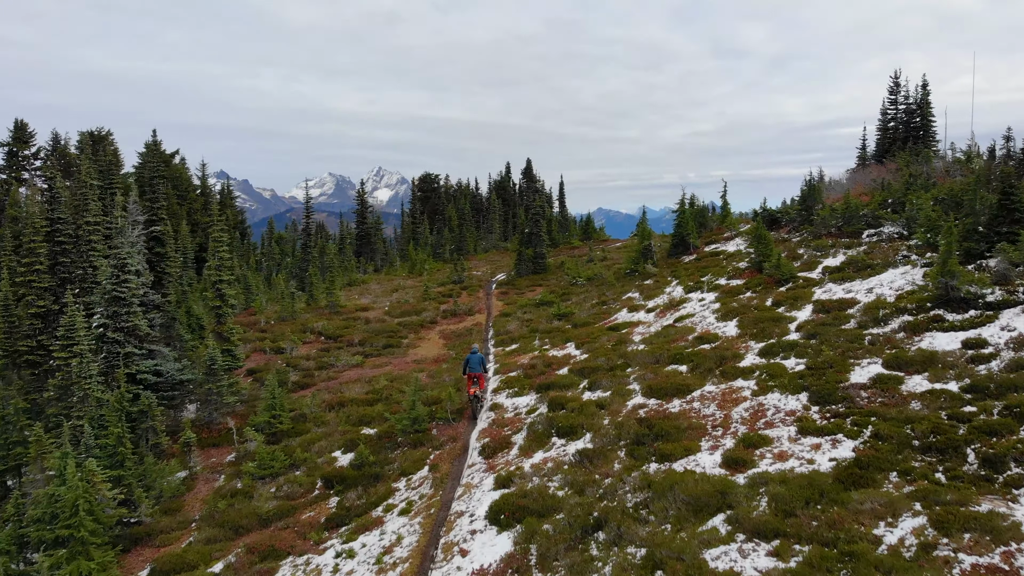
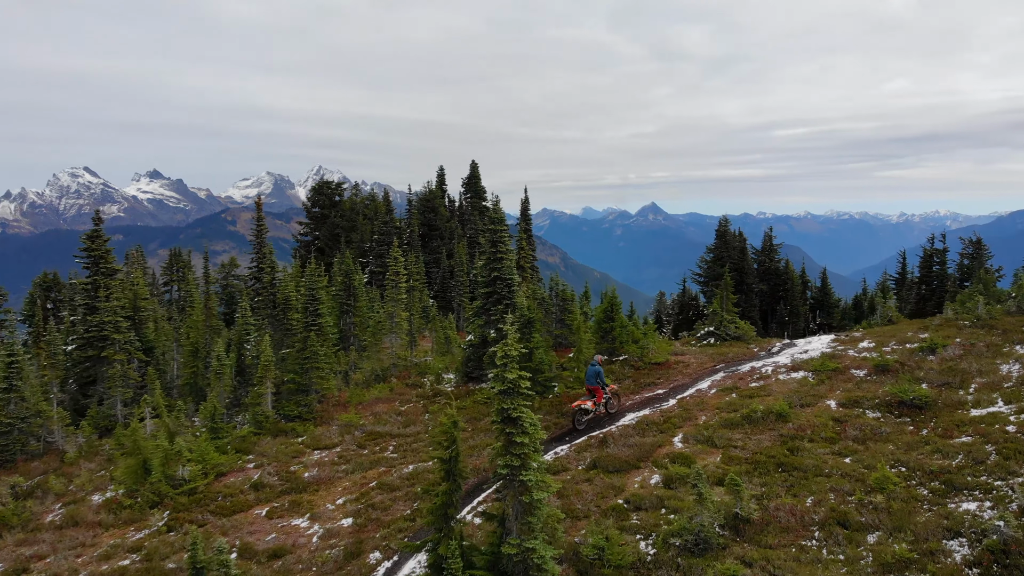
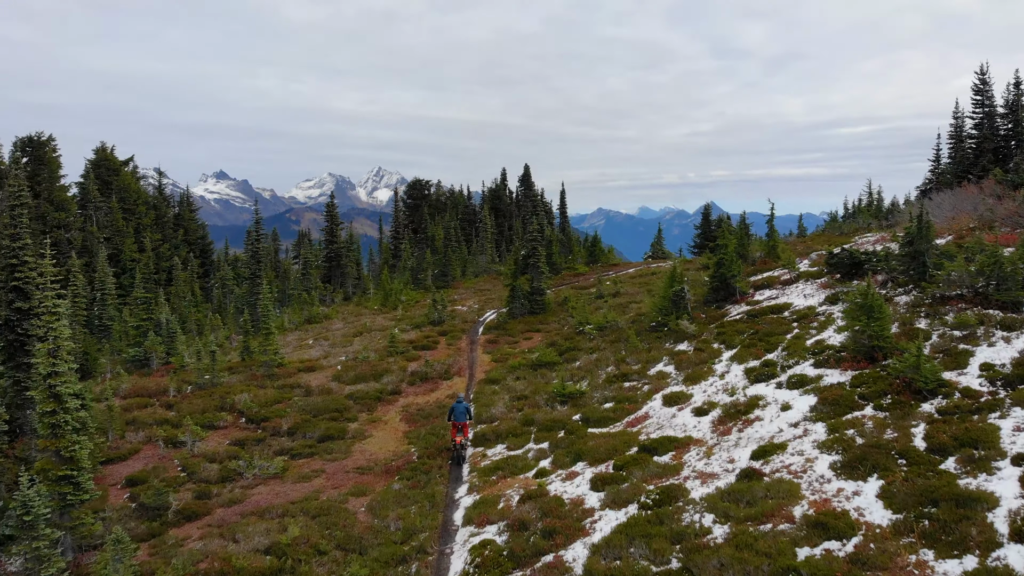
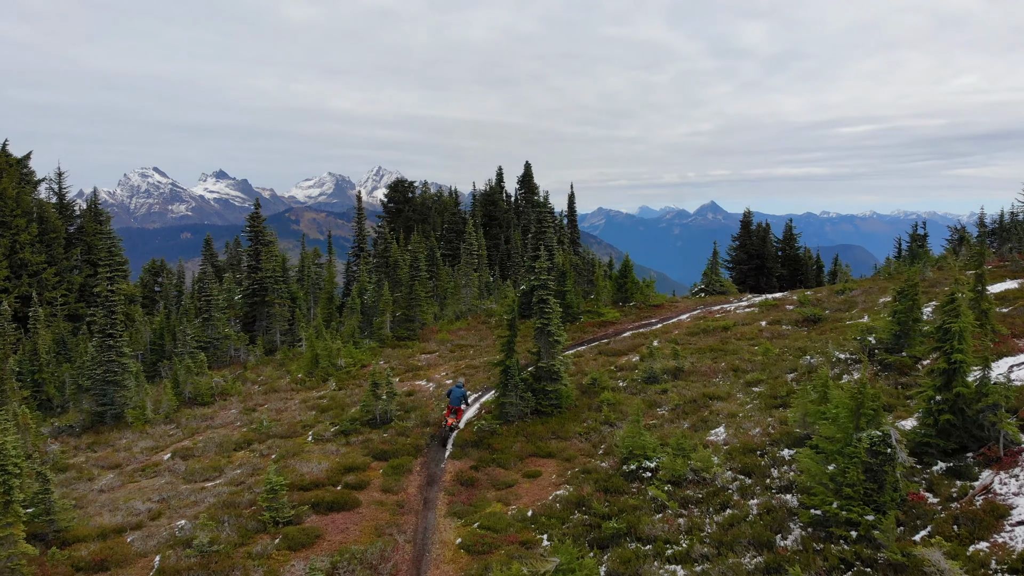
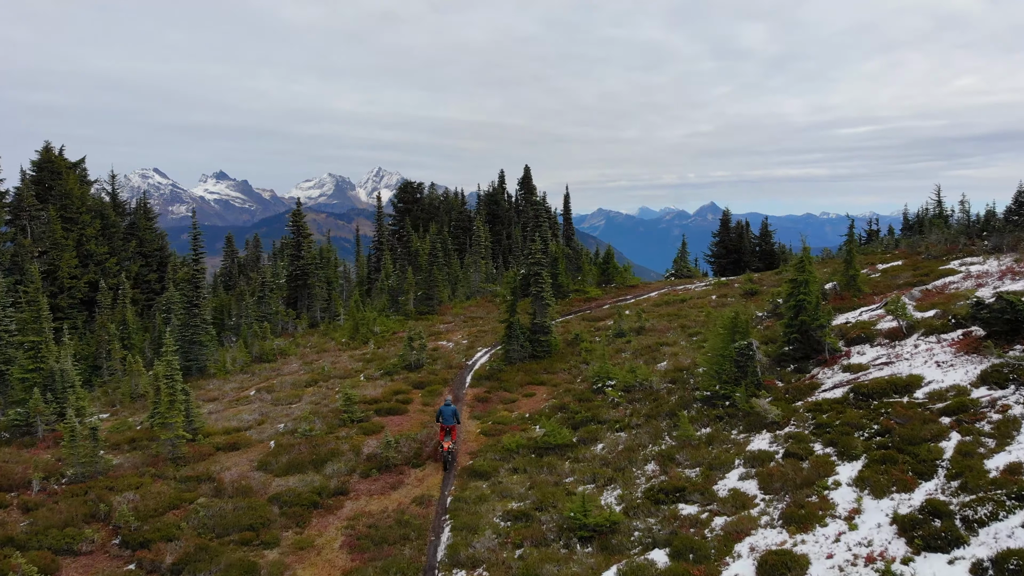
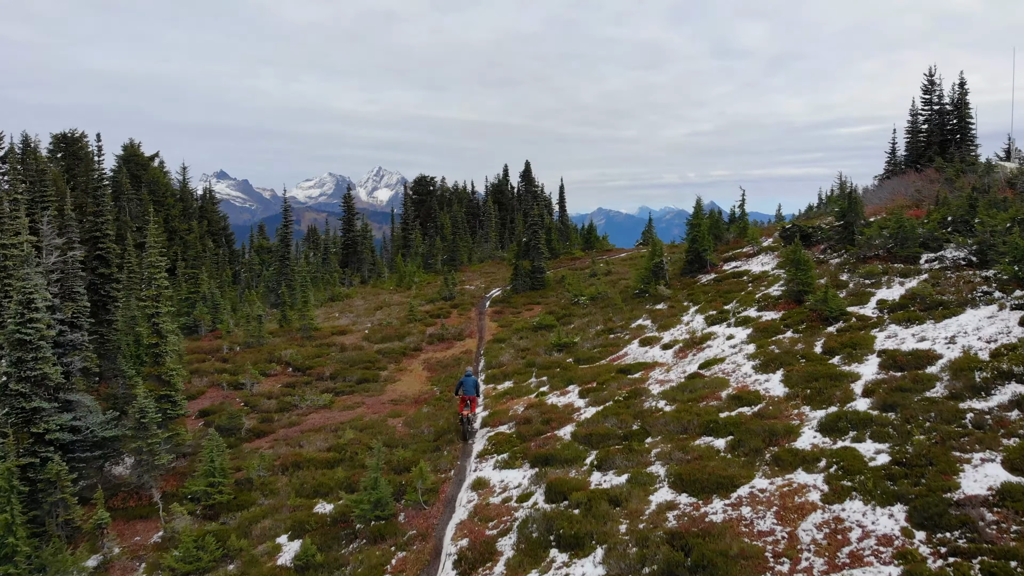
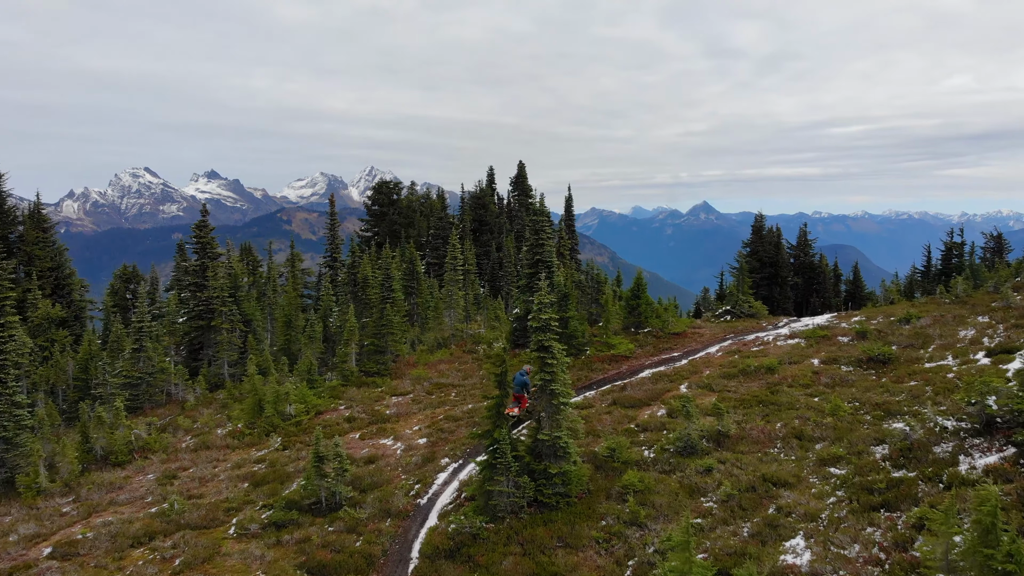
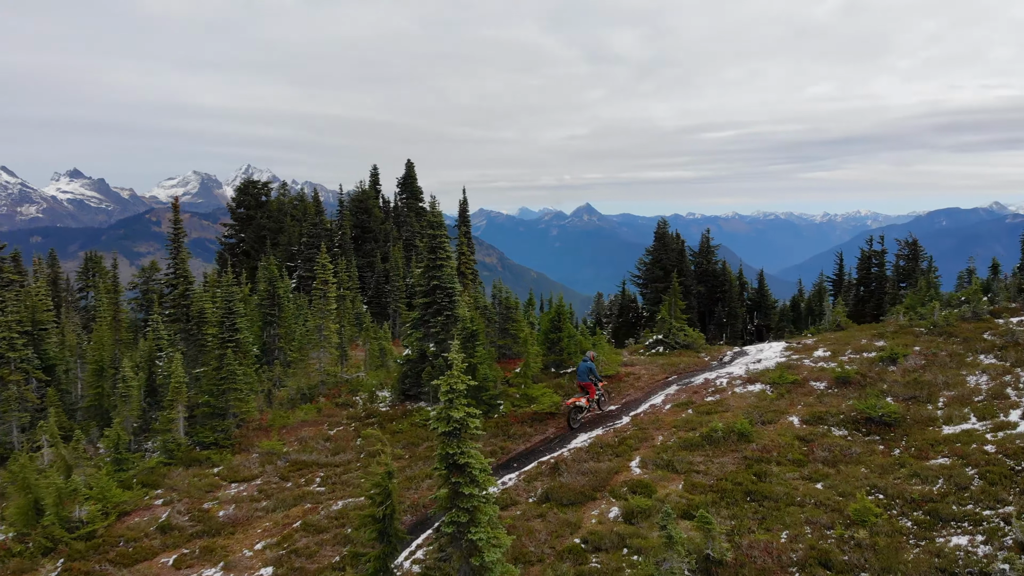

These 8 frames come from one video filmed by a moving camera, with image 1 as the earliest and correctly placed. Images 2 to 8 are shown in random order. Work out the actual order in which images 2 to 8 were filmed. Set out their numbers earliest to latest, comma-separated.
6, 3, 5, 4, 7, 2, 8
